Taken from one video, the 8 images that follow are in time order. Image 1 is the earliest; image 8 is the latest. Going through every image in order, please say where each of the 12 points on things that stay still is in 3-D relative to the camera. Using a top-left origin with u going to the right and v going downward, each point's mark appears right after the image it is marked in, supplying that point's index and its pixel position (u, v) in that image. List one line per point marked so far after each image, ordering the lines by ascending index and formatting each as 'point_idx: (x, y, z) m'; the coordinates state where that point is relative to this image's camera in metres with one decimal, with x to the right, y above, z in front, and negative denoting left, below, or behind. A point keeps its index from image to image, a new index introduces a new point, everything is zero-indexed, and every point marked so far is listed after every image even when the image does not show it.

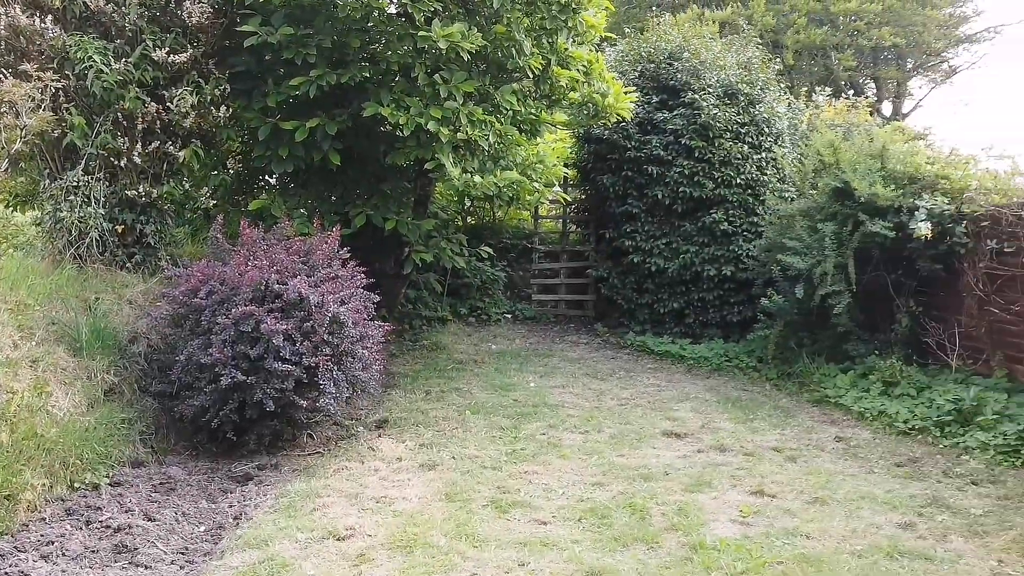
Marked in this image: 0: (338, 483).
0: (-0.9, -1.0, +4.0) m
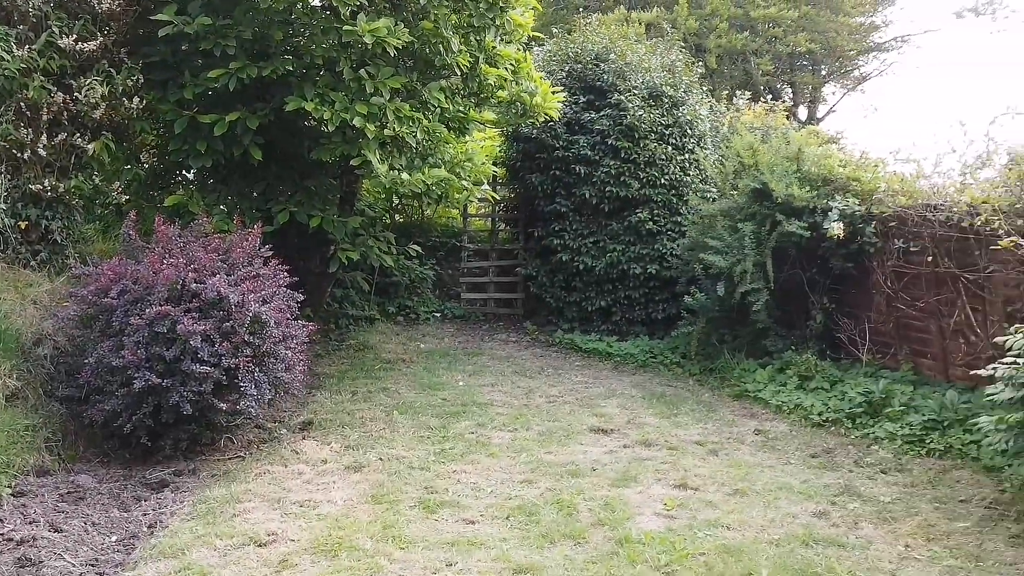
0: (-1.3, -1.0, +3.9) m
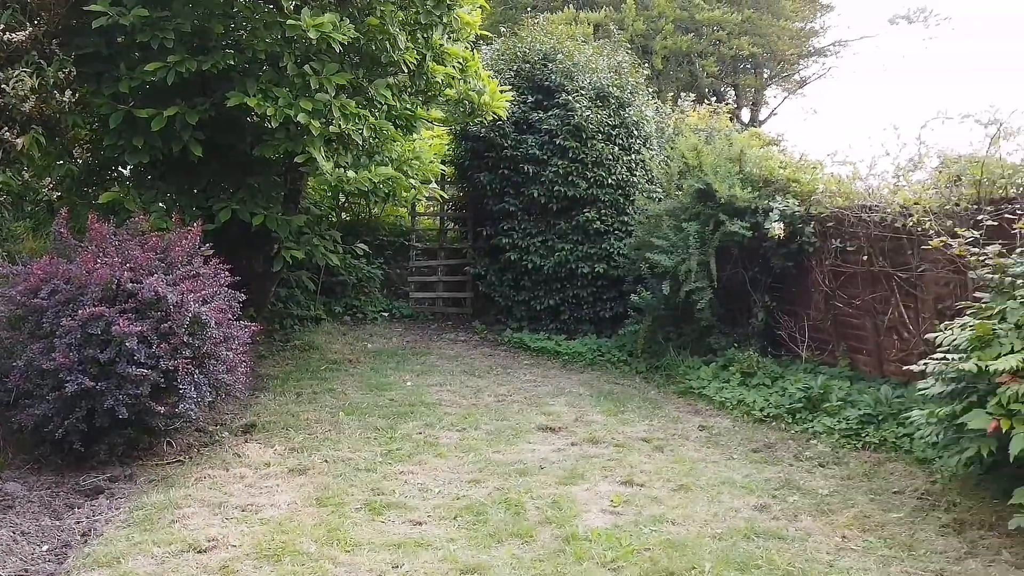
0: (-1.5, -1.0, +3.8) m
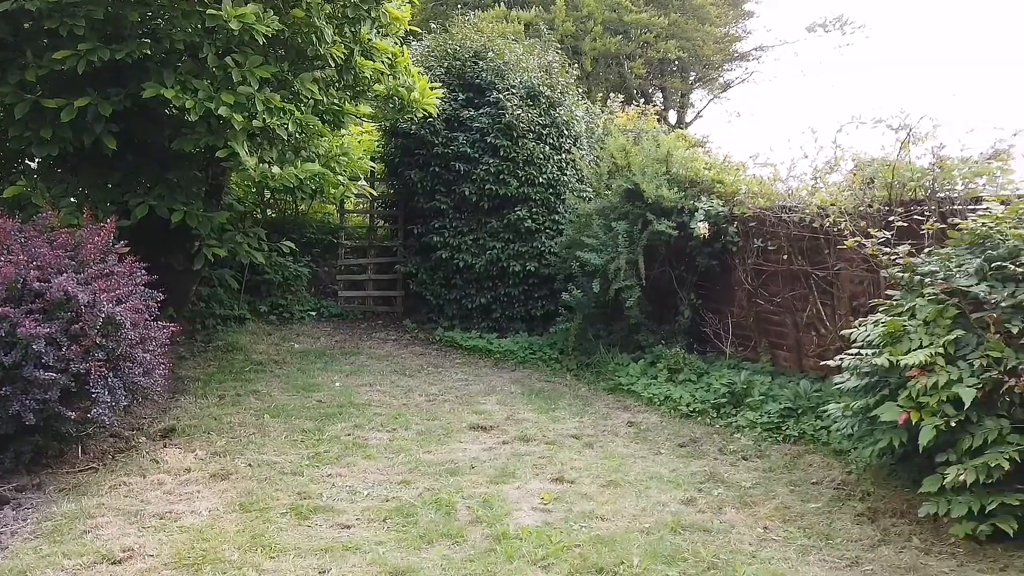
0: (-1.9, -1.0, +3.6) m
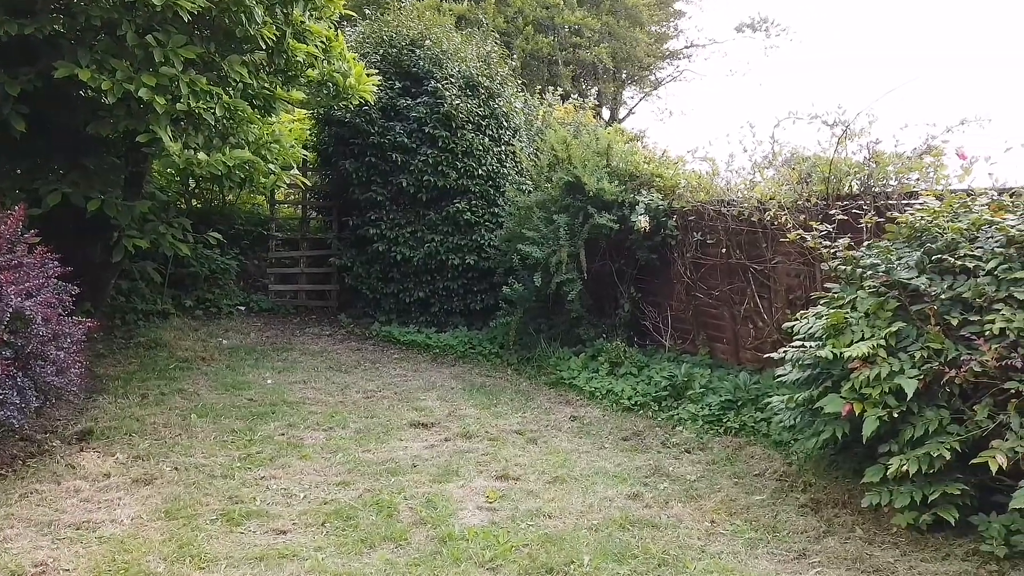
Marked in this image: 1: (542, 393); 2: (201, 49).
0: (-2.1, -1.0, +3.3) m
1: (+0.2, -0.8, +5.8) m
2: (-2.0, +1.5, +4.9) m
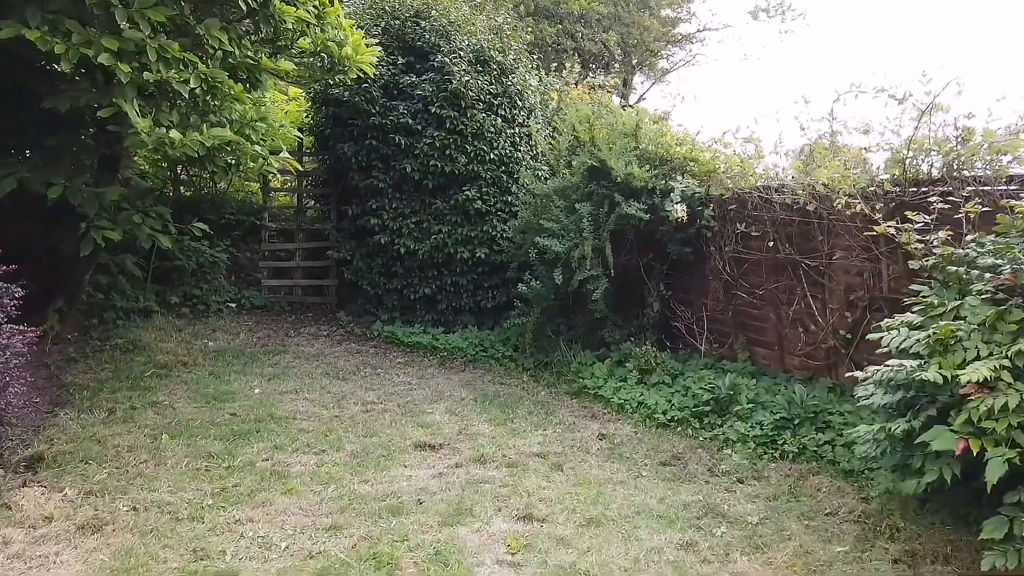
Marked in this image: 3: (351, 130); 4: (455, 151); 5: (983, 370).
0: (-2.0, -1.0, +2.7) m
1: (+0.4, -0.8, +5.2) m
2: (-1.9, +1.5, +4.2) m
3: (-1.5, +1.5, +7.1) m
4: (-0.5, +1.2, +6.8) m
5: (+1.6, -0.3, +2.6) m
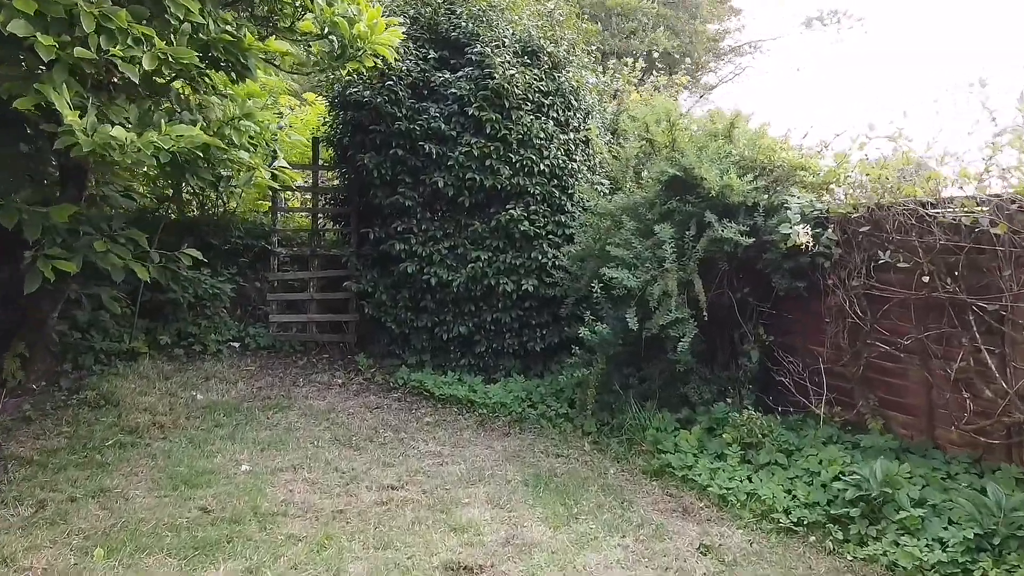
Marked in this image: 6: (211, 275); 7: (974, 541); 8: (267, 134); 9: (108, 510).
0: (-1.8, -1.2, +1.5) m
1: (+0.7, -1.0, +3.9) m
2: (-1.6, +1.3, +3.1) m
3: (-1.1, +1.2, +5.9) m
4: (-0.1, +0.9, +5.6) m
5: (+1.8, -0.5, +1.3) m
6: (-2.6, +0.1, +6.6) m
7: (+1.8, -1.0, +2.9) m
8: (-1.5, +0.9, +4.2) m
9: (-1.8, -1.0, +3.4) m
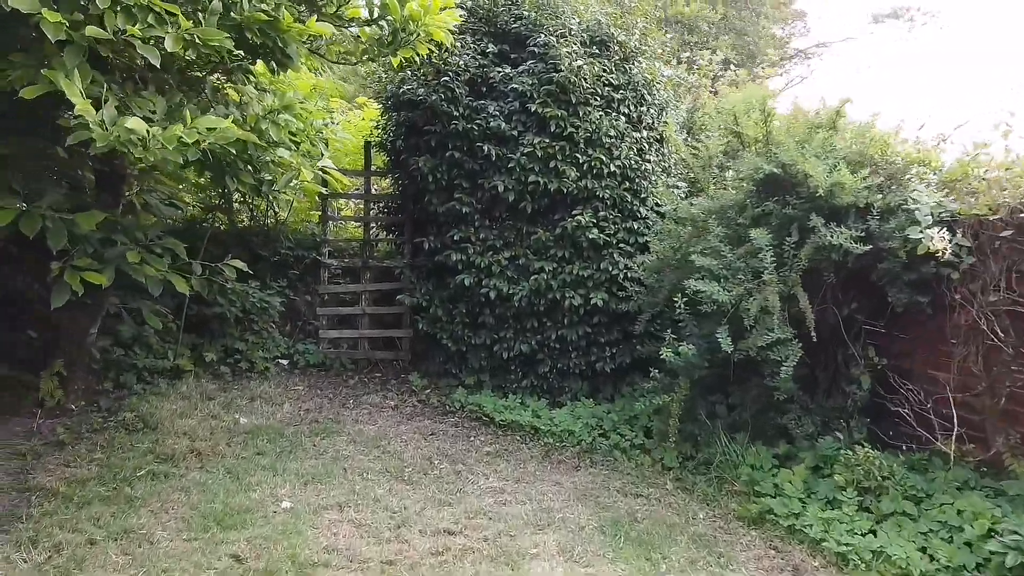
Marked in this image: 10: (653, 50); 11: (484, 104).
0: (-1.7, -1.2, +1.1) m
1: (+1.0, -1.1, +3.3) m
2: (-1.3, +1.3, +2.7) m
3: (-0.6, +1.1, +5.5) m
4: (+0.3, +0.8, +5.1) m
5: (+2.0, -0.5, +0.7) m
6: (-2.1, 0.0, +6.2) m
7: (+2.0, -1.0, +2.3) m
8: (-1.1, +0.8, +3.8) m
9: (-1.5, -1.0, +3.0) m
10: (+1.0, +1.8, +5.6) m
11: (-0.2, +1.3, +5.3) m
